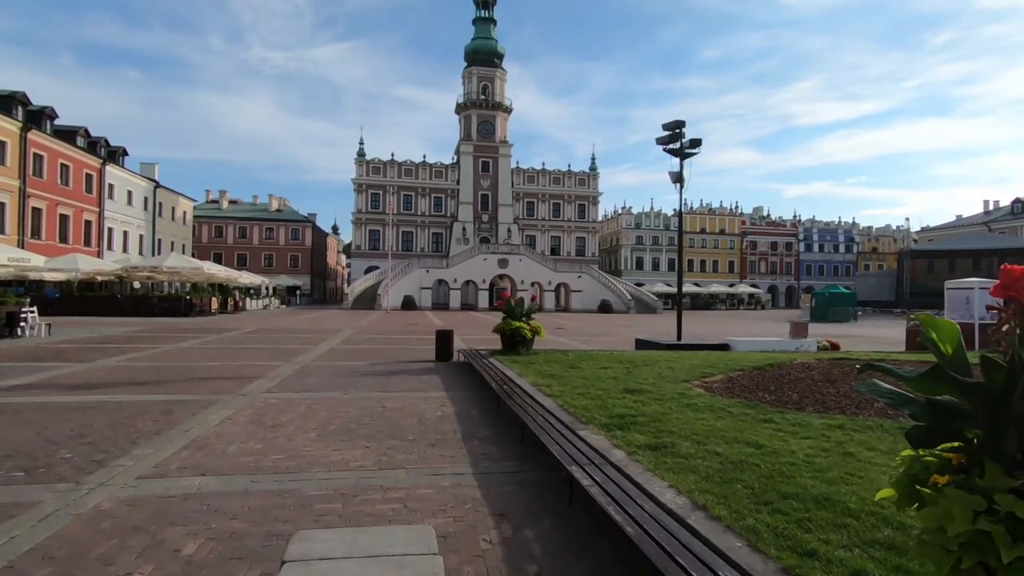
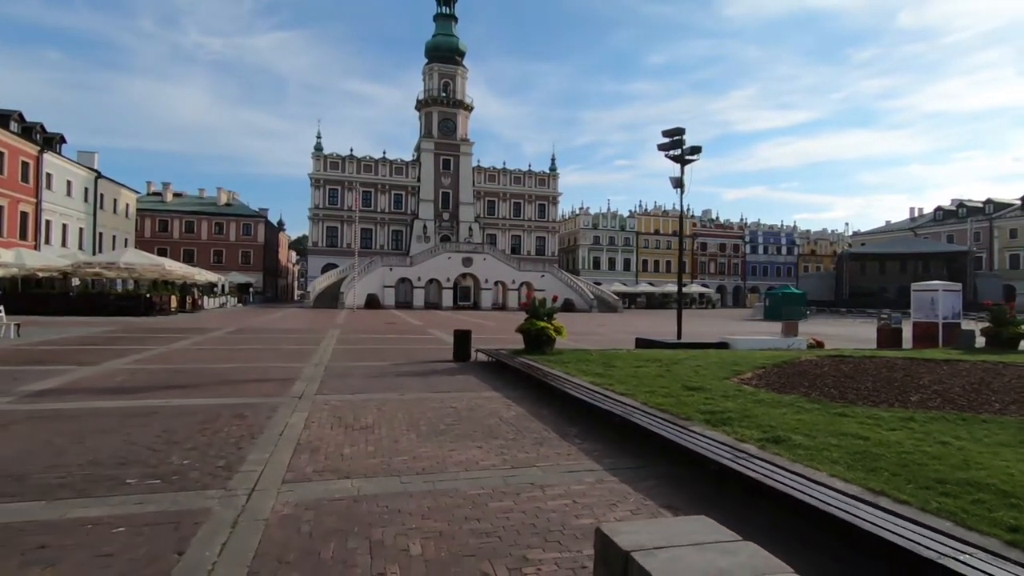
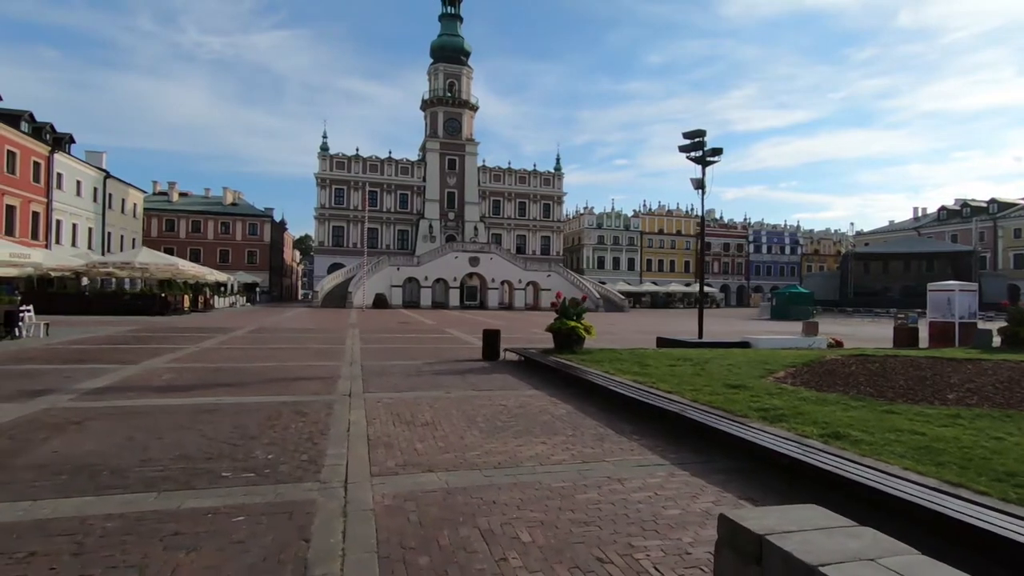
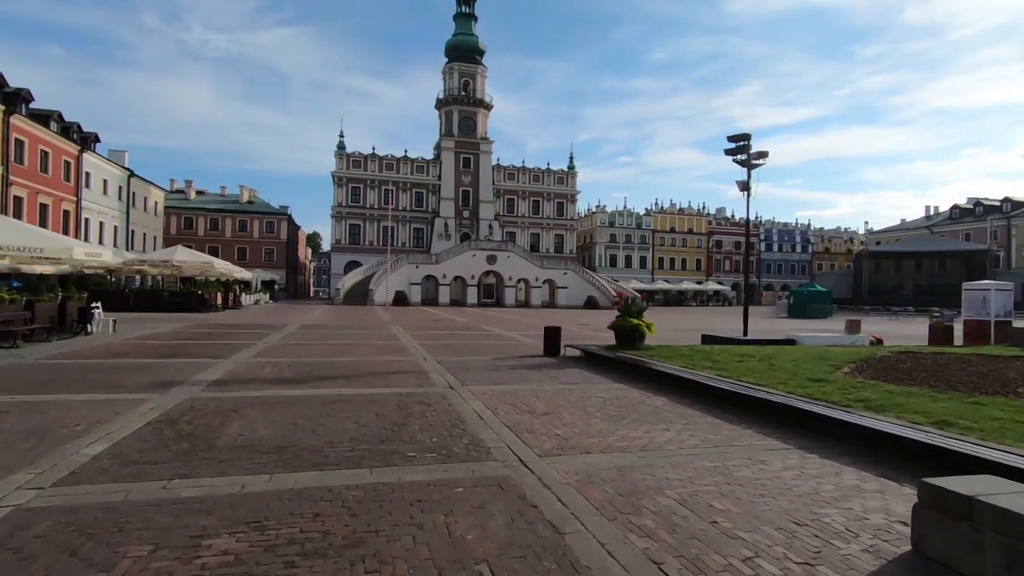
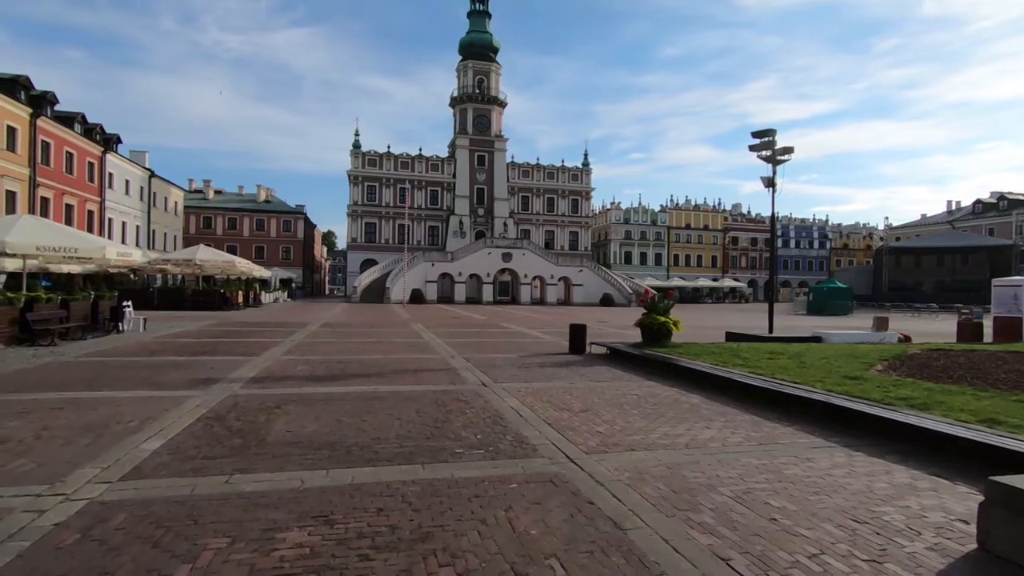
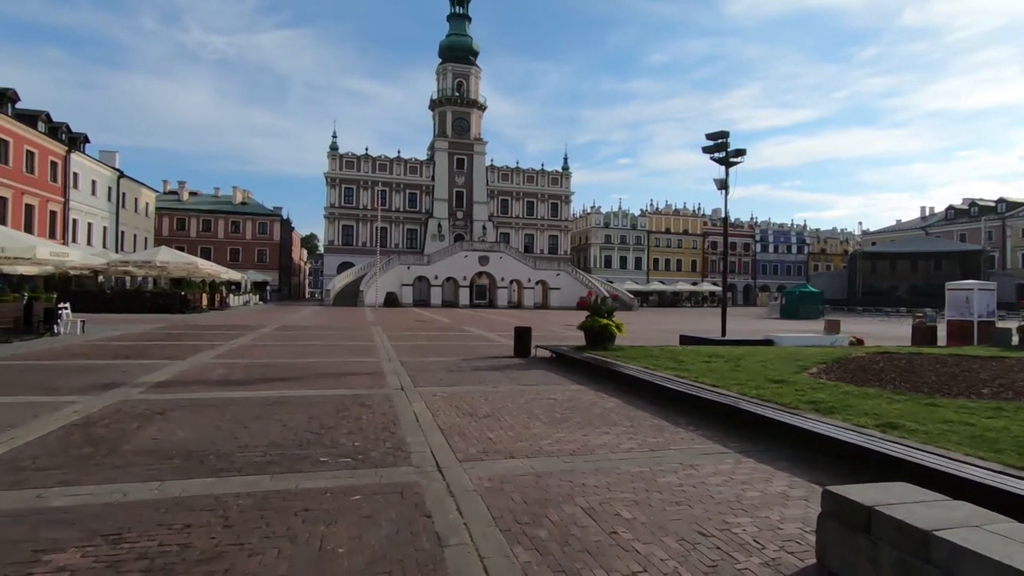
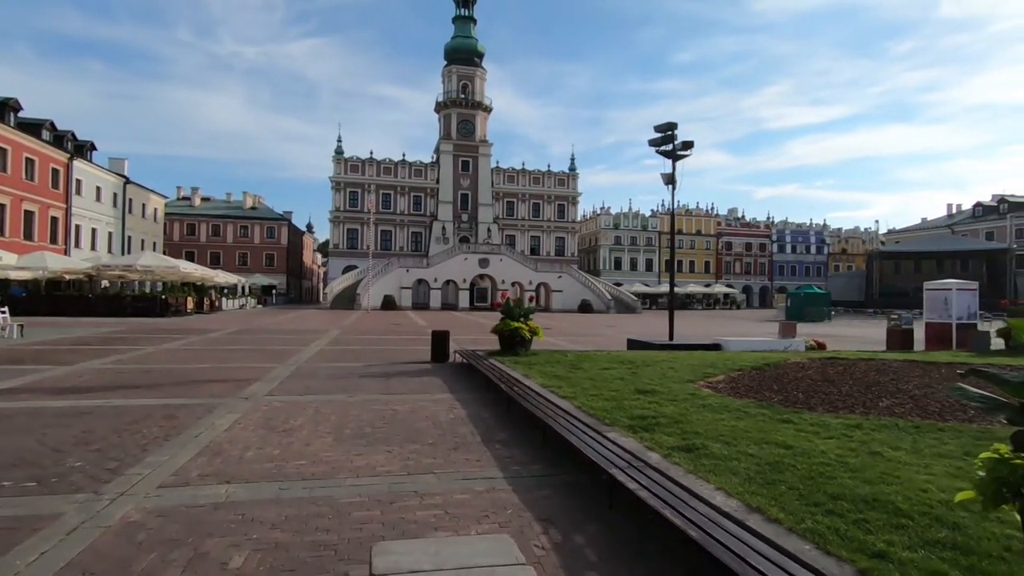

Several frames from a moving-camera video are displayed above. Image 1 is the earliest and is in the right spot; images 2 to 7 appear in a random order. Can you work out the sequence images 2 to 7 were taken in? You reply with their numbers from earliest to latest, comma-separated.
7, 2, 3, 6, 4, 5
